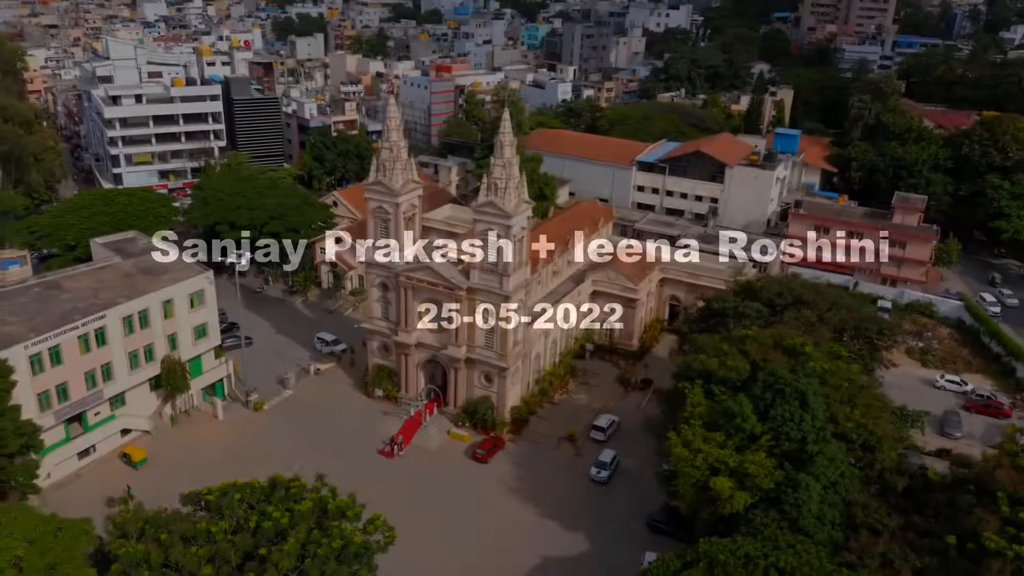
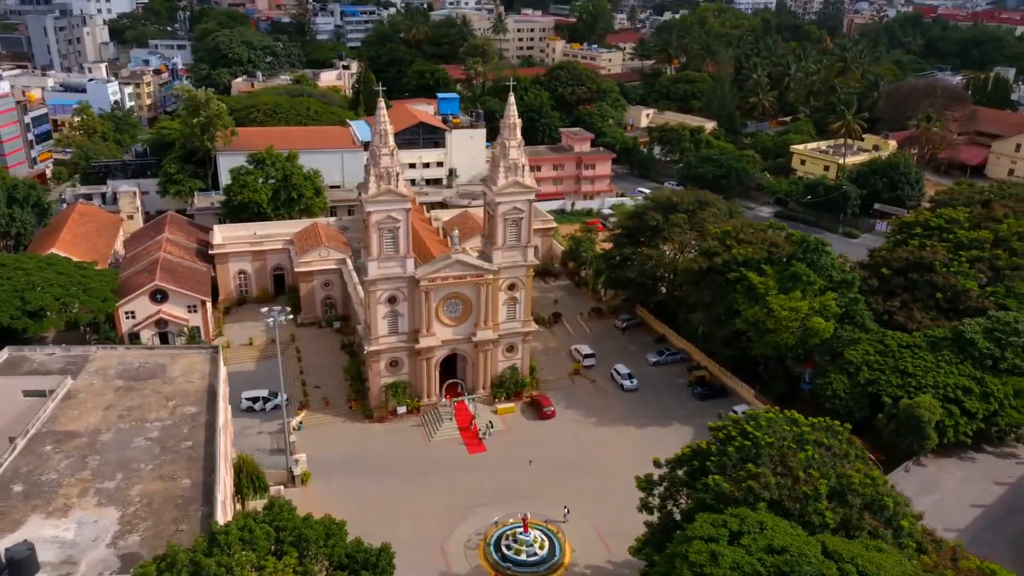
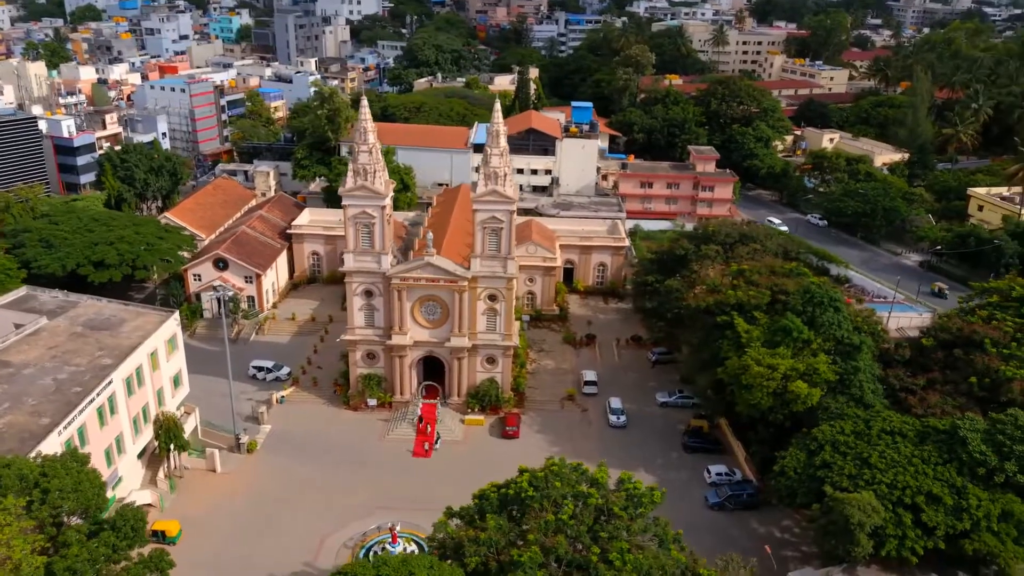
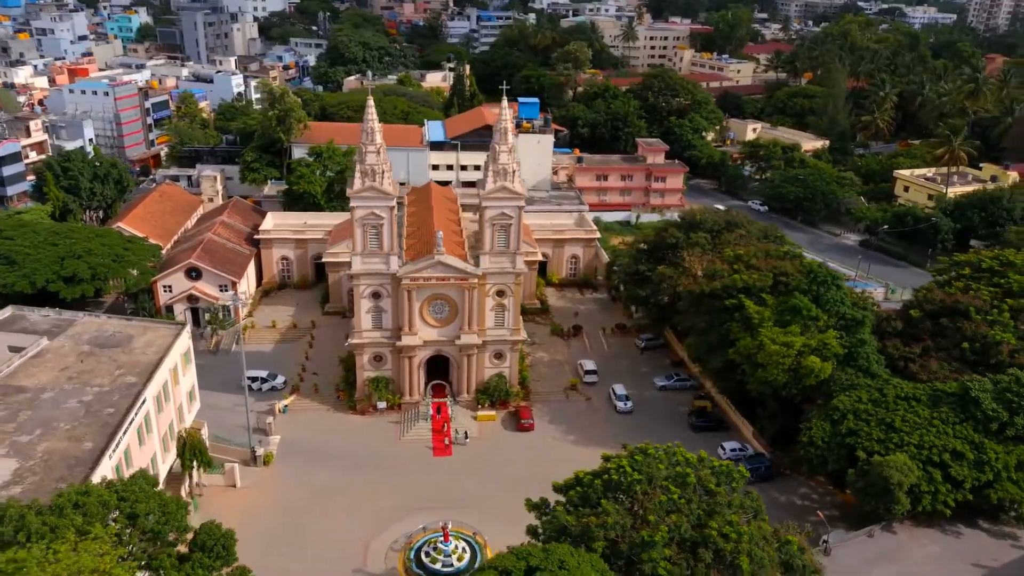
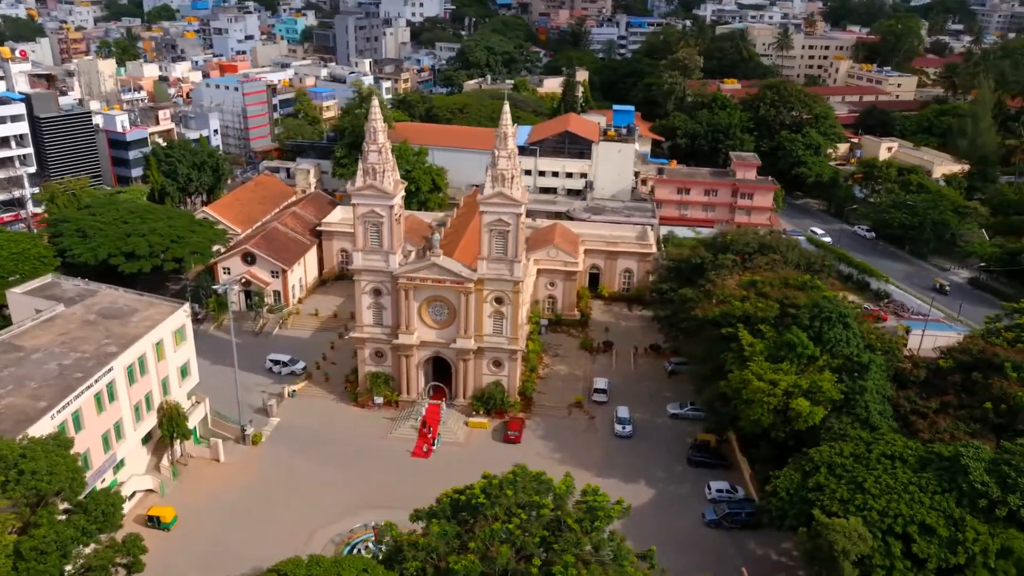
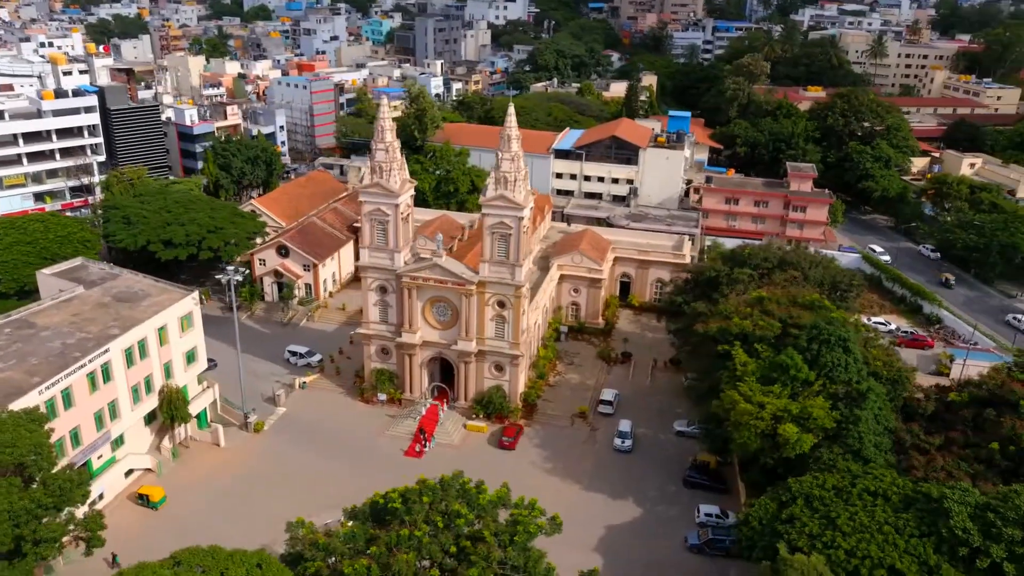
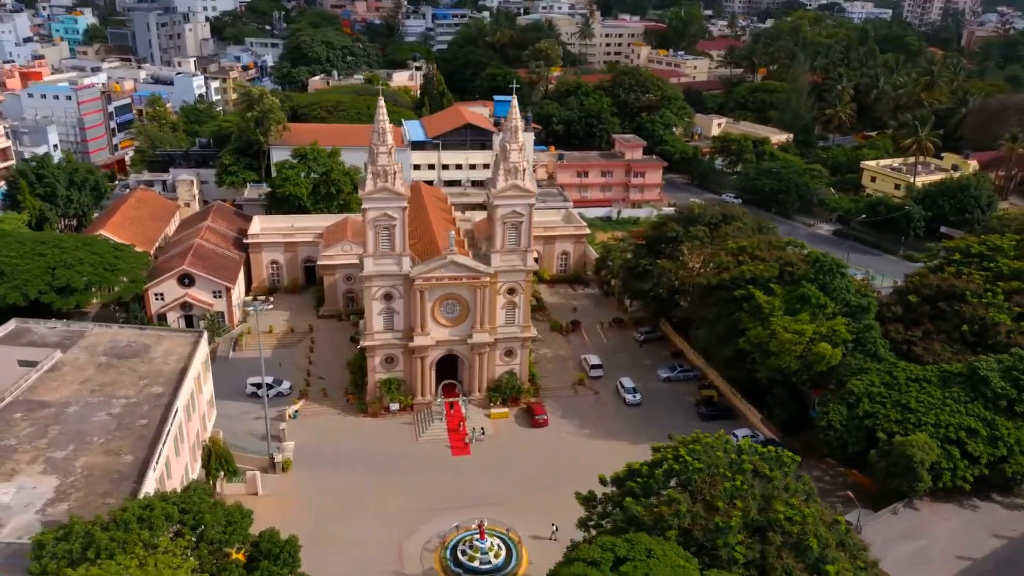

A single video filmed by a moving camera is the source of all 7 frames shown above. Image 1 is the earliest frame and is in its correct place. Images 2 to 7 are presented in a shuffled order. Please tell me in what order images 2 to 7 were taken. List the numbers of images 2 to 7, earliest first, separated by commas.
6, 5, 3, 4, 7, 2
